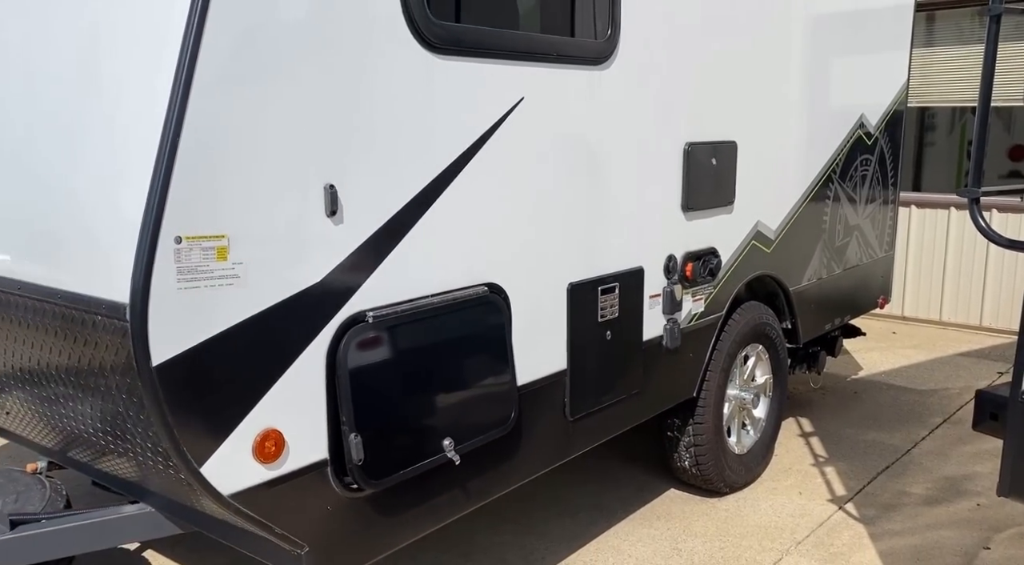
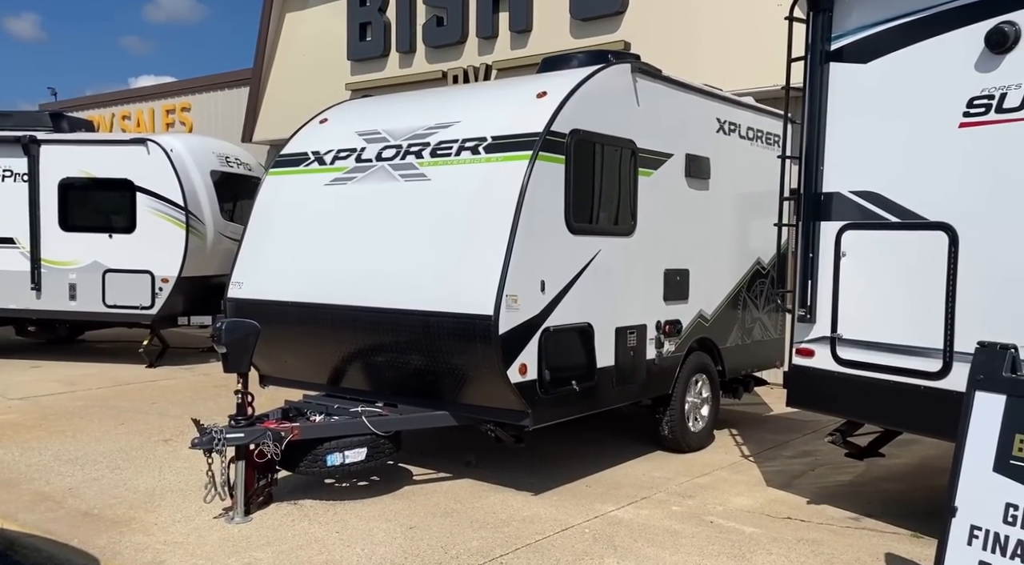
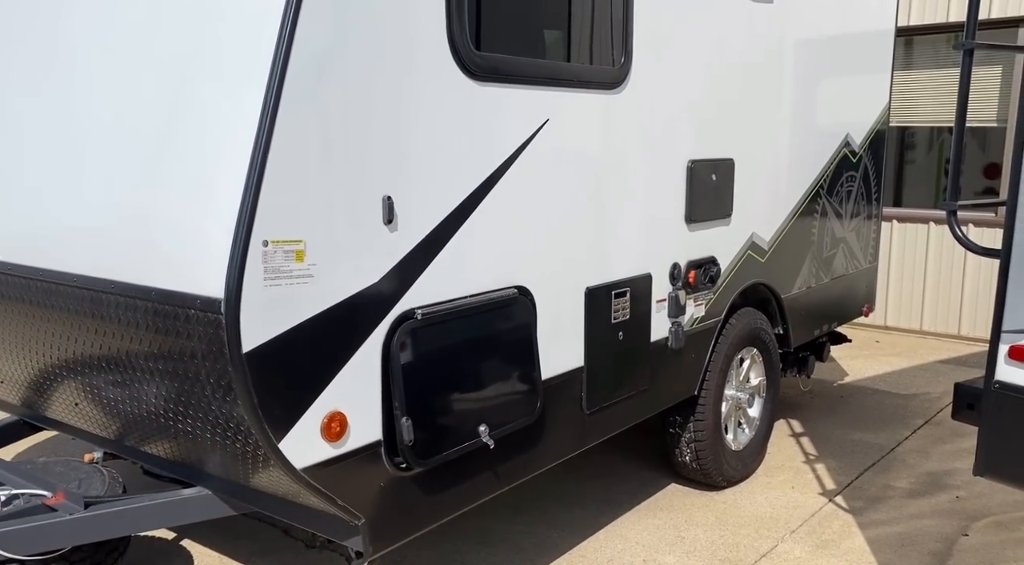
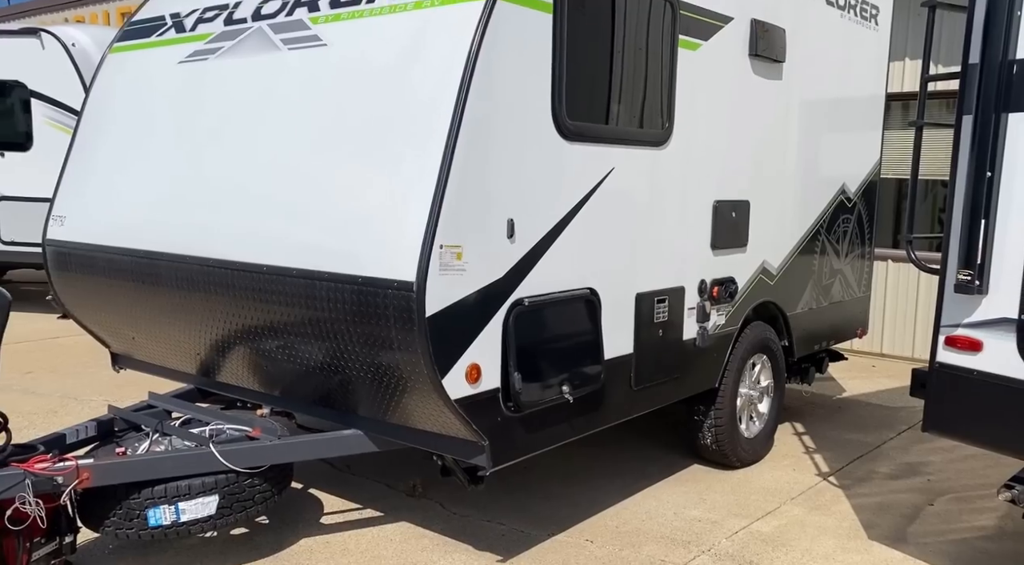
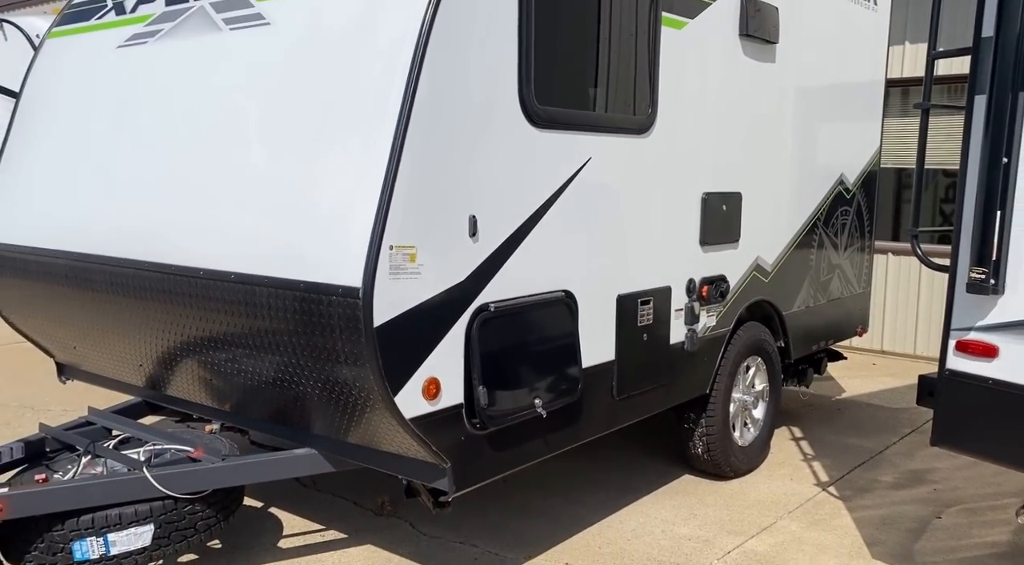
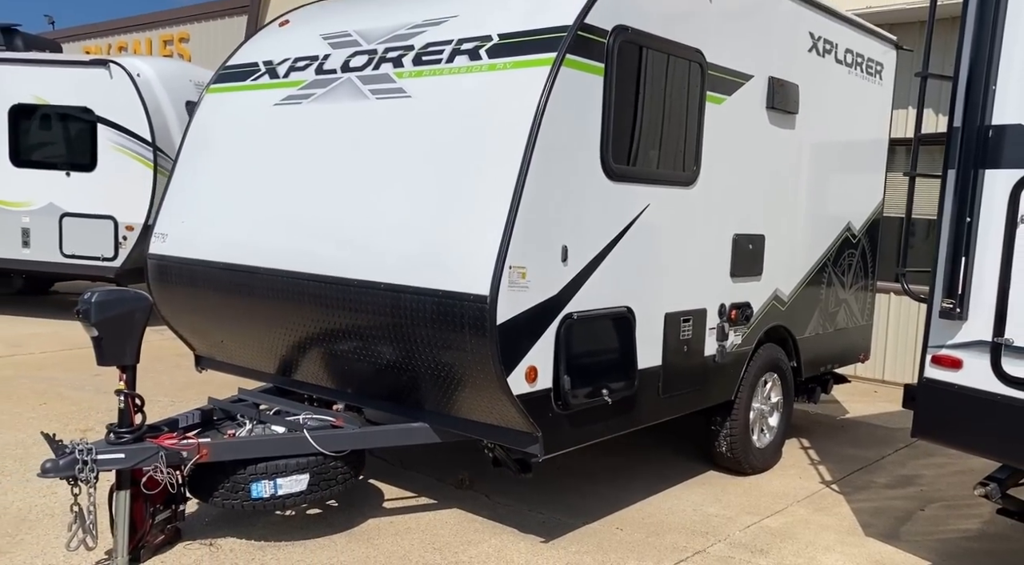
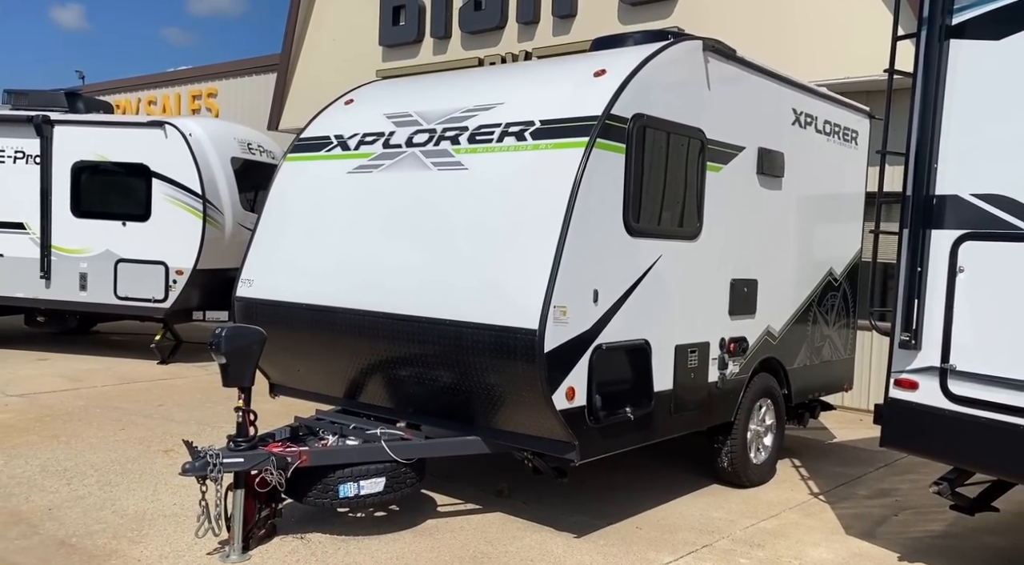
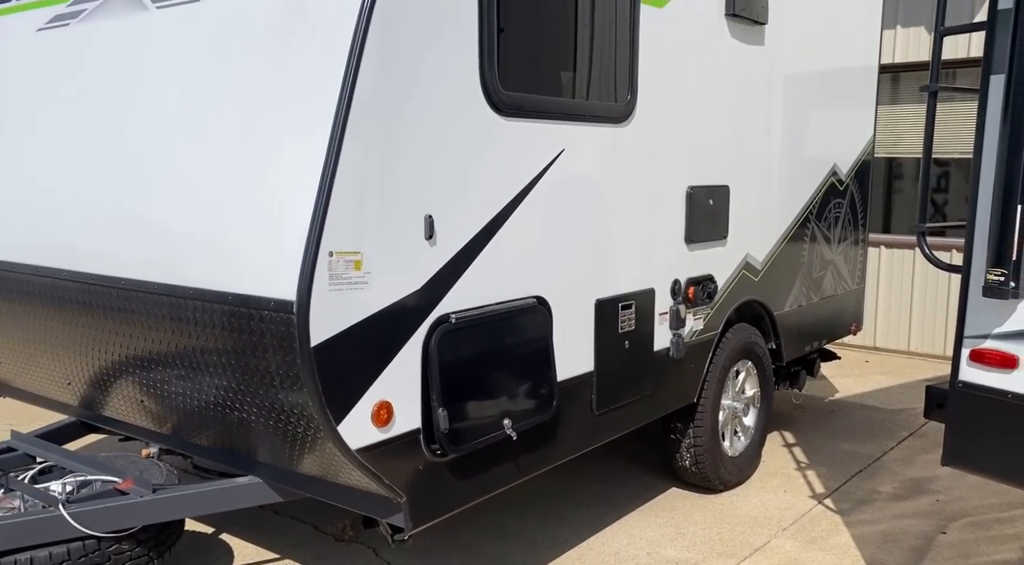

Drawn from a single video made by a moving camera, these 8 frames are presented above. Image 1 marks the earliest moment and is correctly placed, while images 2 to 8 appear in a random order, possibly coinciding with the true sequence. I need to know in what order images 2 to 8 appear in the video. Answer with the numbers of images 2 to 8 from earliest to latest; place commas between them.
3, 8, 5, 4, 6, 7, 2
